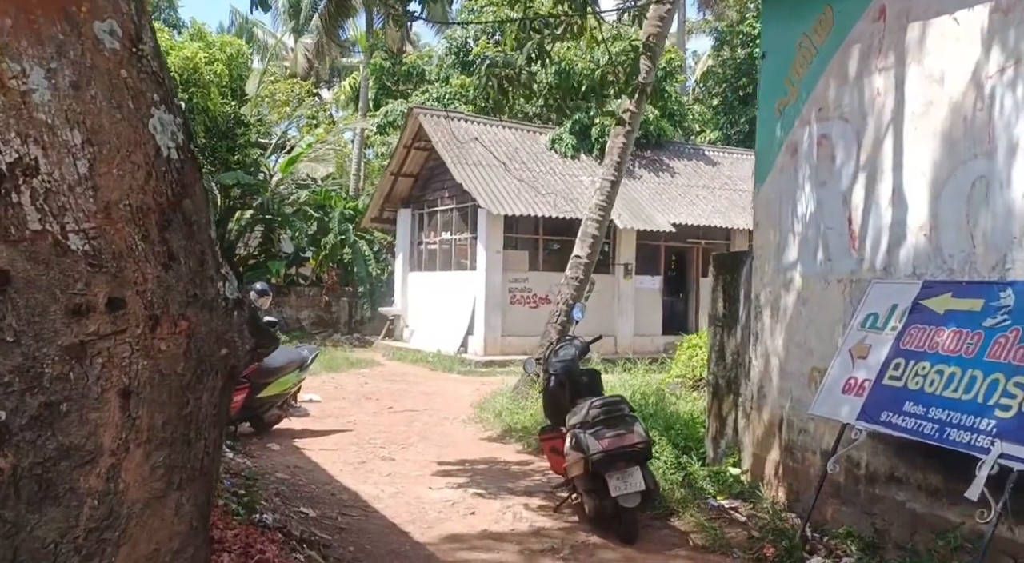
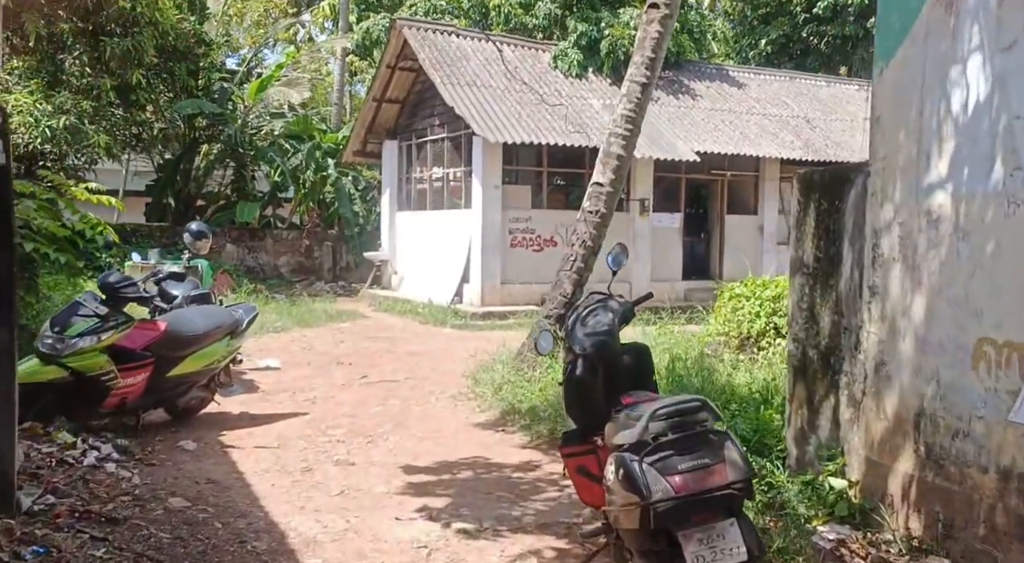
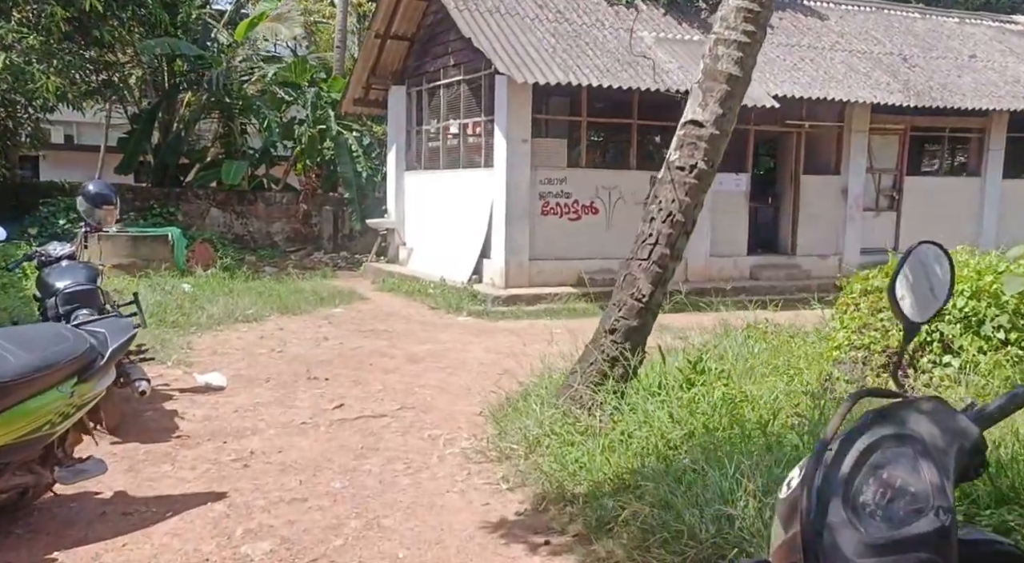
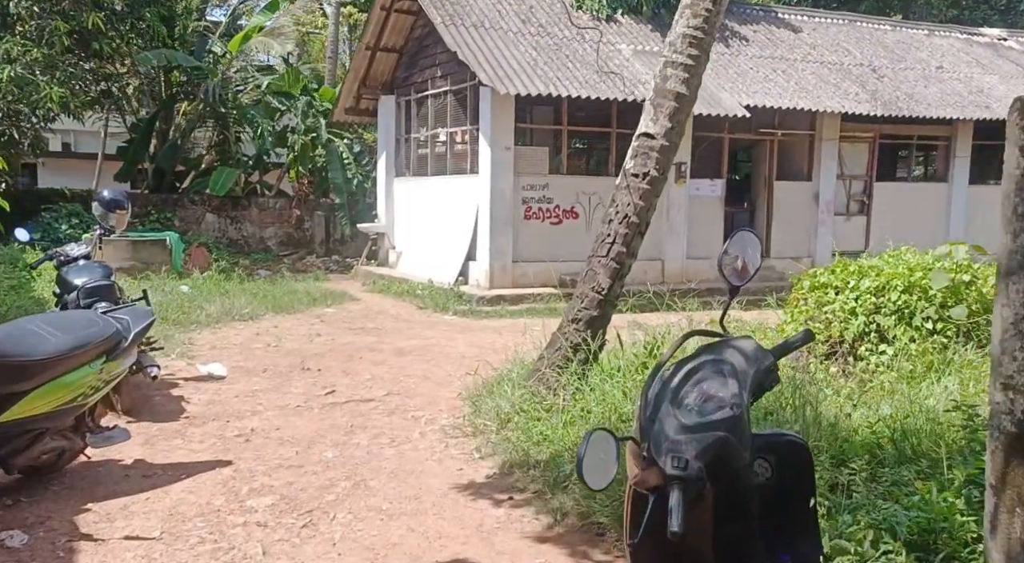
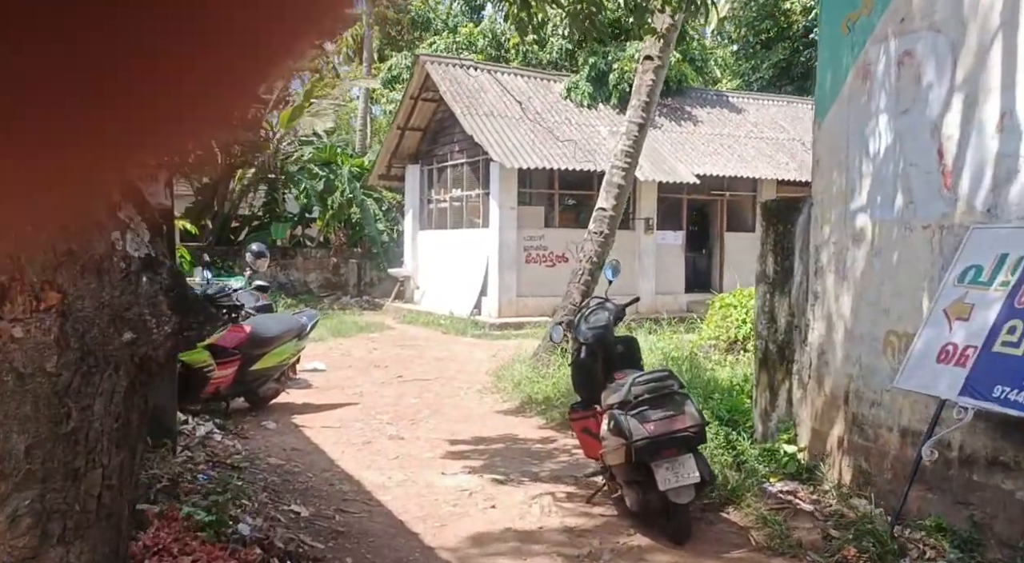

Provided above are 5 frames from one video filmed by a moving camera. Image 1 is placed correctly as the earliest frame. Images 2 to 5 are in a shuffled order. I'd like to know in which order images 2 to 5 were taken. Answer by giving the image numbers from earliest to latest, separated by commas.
5, 2, 4, 3
